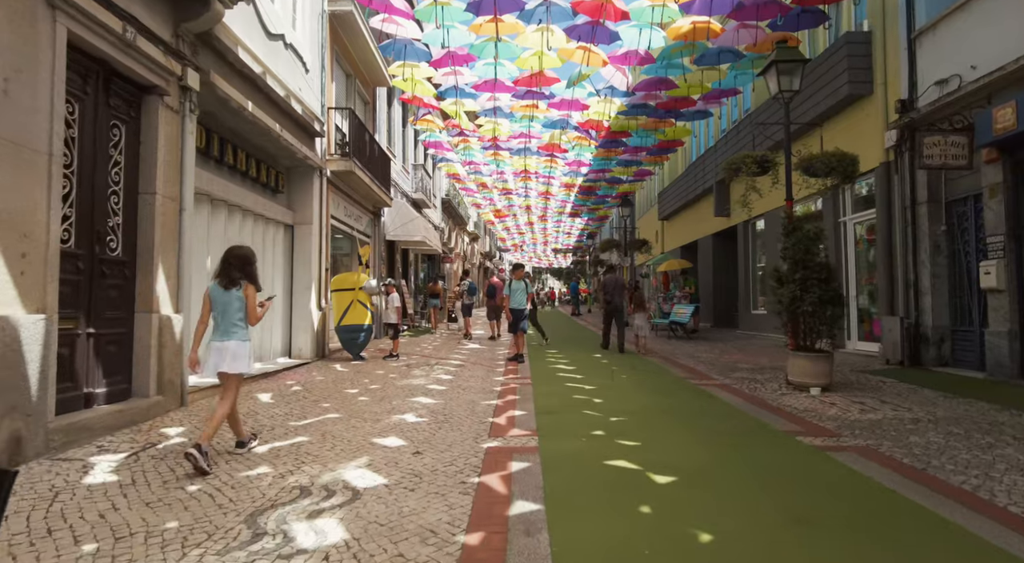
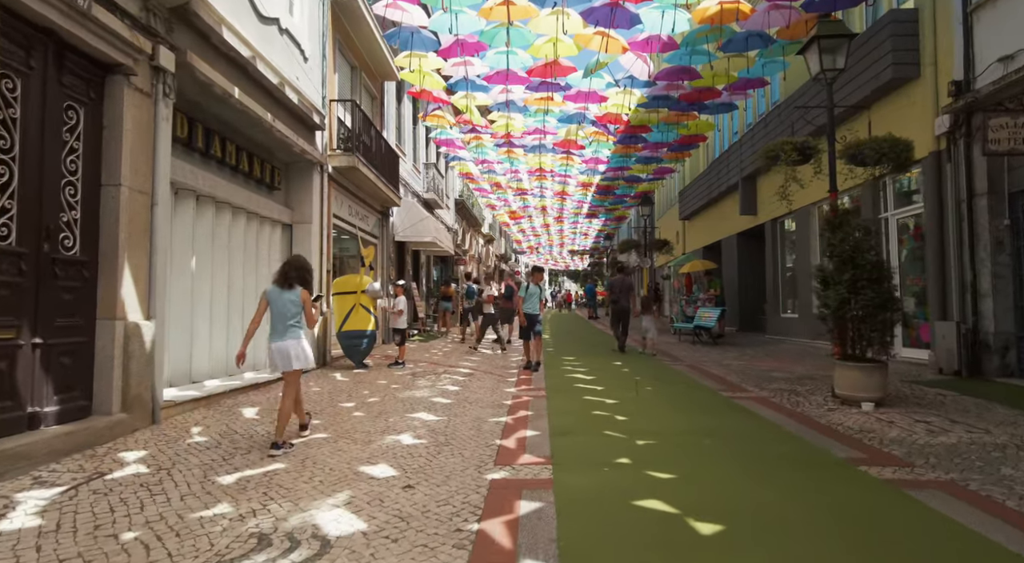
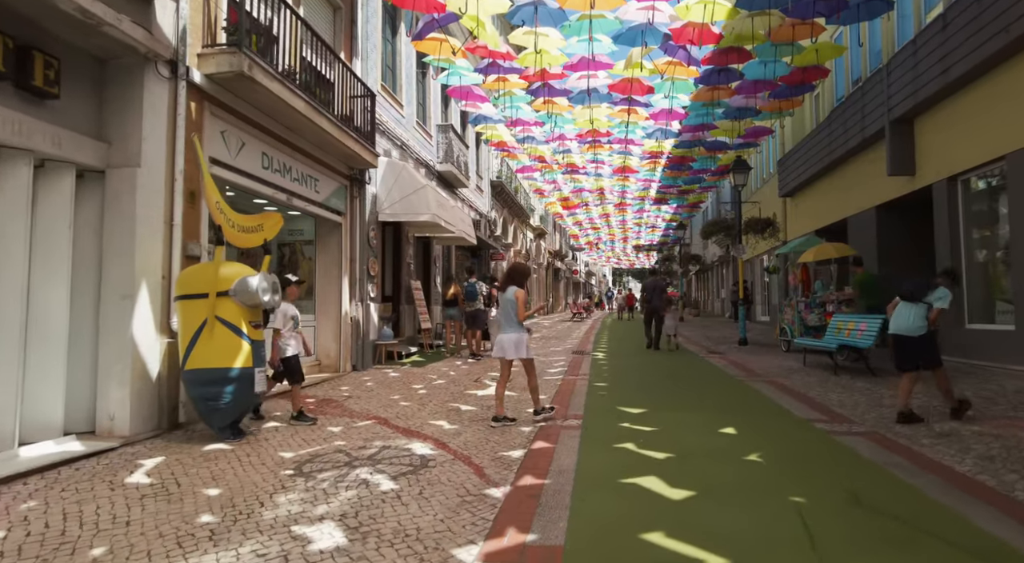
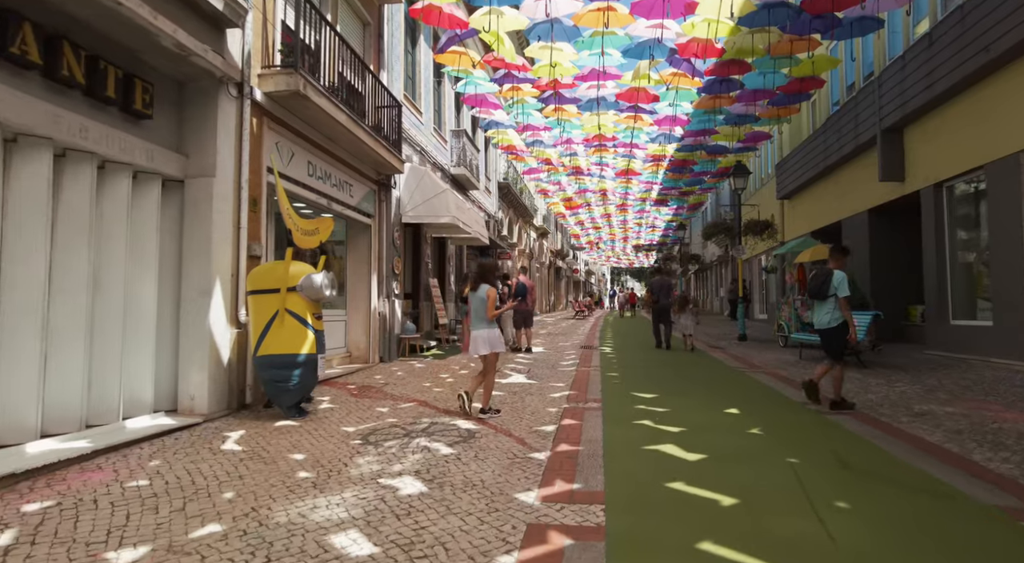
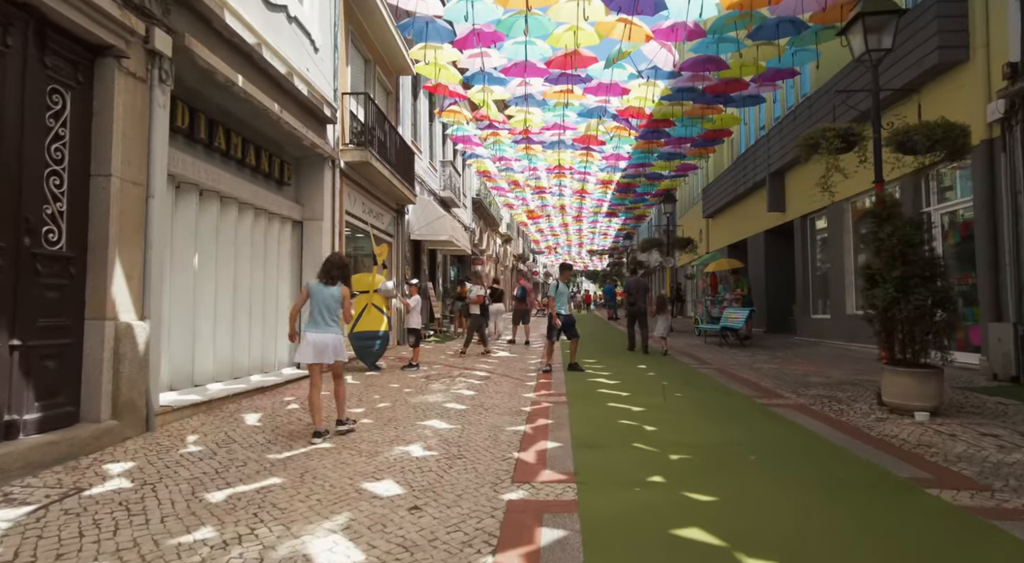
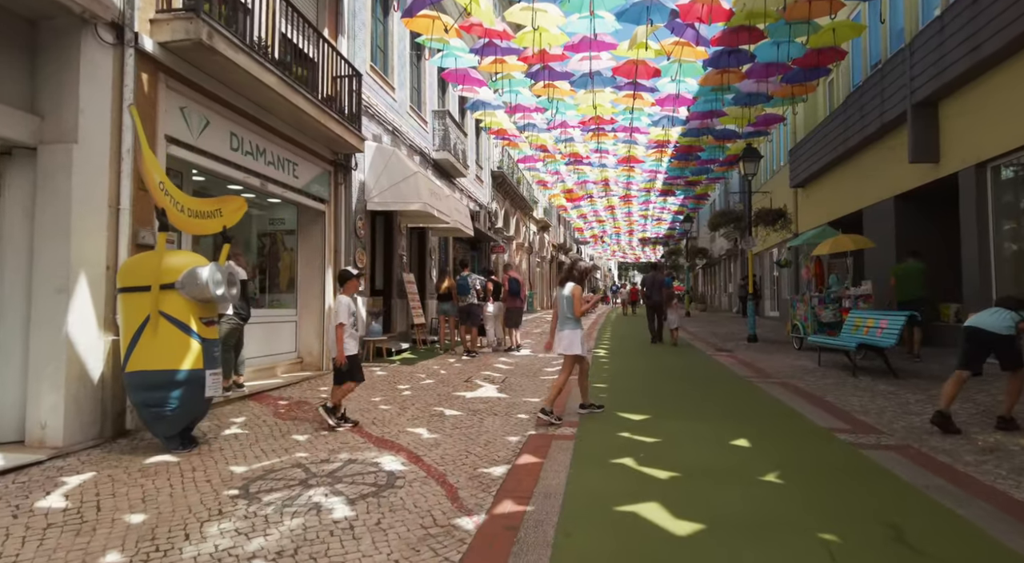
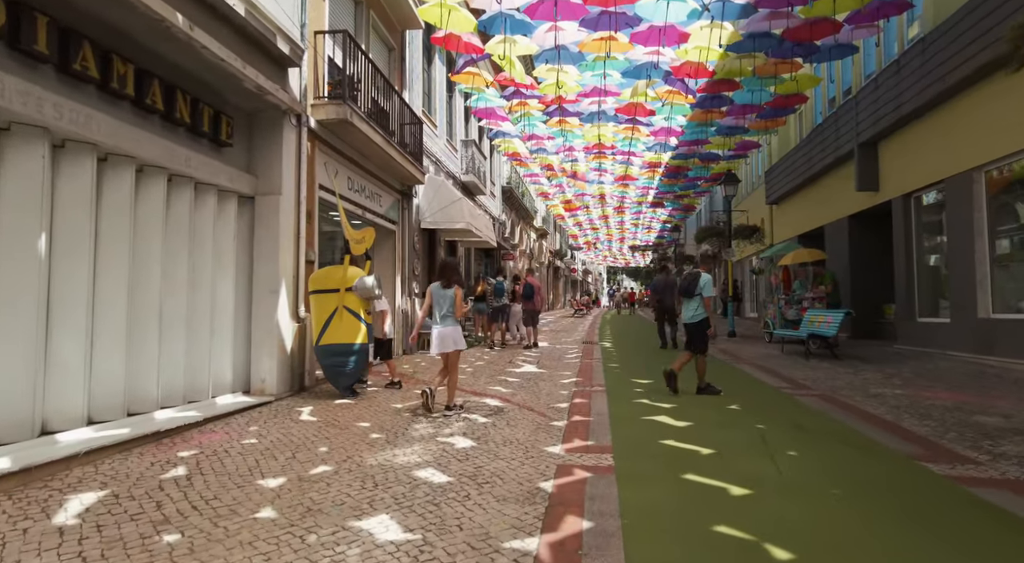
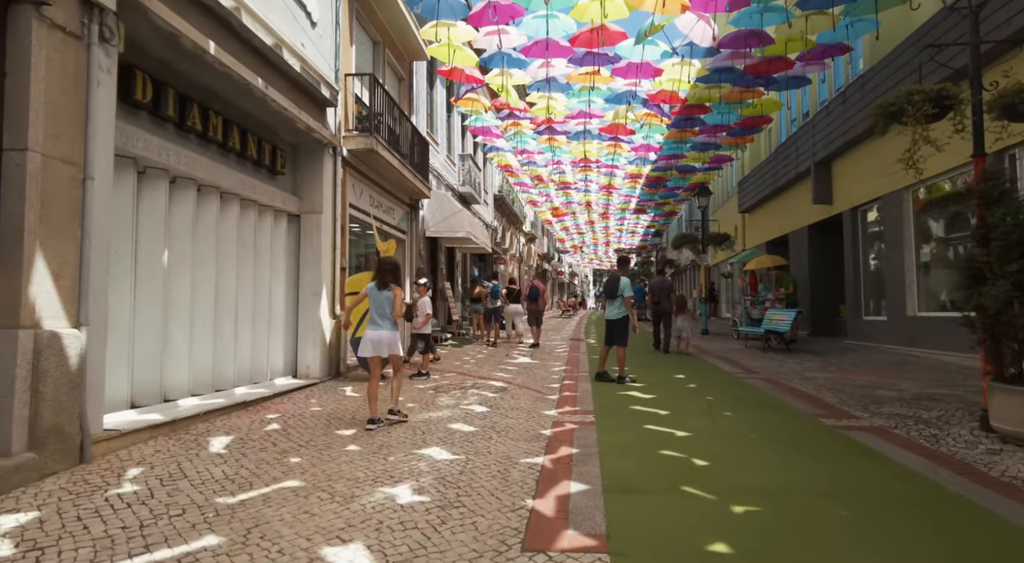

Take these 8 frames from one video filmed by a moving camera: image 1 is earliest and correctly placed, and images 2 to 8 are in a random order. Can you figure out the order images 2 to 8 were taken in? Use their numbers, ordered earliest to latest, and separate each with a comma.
2, 5, 8, 7, 4, 3, 6
